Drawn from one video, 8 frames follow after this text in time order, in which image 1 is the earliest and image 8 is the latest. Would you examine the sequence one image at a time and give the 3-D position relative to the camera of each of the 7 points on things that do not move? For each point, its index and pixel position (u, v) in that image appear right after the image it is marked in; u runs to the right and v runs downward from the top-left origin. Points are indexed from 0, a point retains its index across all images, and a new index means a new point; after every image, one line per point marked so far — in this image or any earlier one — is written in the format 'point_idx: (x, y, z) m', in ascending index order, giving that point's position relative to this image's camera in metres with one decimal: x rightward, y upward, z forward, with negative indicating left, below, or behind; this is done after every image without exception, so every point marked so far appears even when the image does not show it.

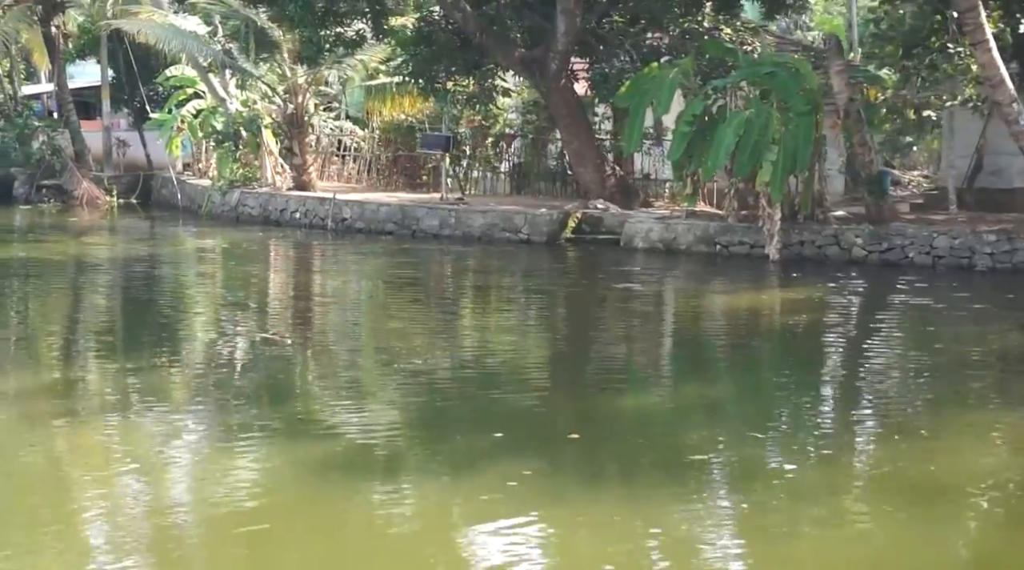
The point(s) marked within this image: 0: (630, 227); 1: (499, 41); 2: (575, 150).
0: (+1.3, +0.6, +16.8) m
1: (-0.1, +2.7, +17.0) m
2: (+0.7, +1.6, +18.1) m
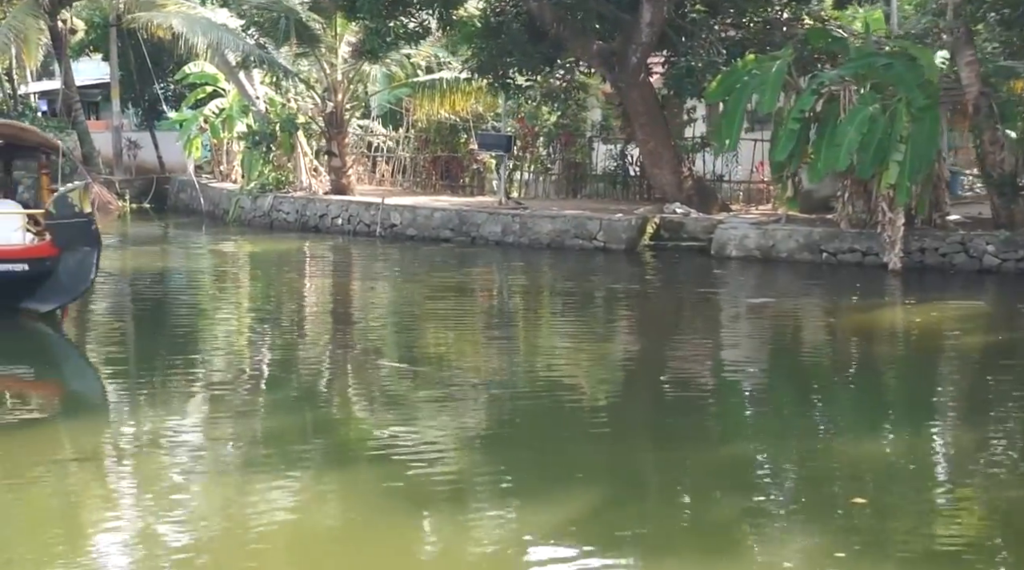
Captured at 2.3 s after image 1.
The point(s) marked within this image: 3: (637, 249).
0: (+2.1, +0.5, +15.6) m
1: (+0.7, +2.6, +15.7) m
2: (+1.5, +1.5, +16.8) m
3: (+1.3, +0.4, +16.5) m
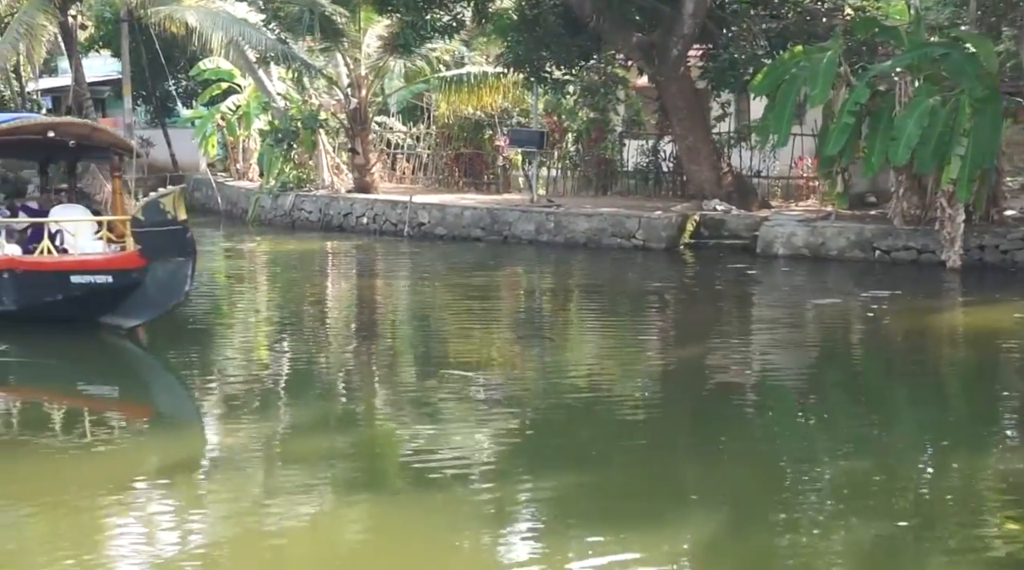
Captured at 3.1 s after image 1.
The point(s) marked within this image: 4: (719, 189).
0: (+2.5, +0.5, +15.1) m
1: (+1.0, +2.6, +15.2) m
2: (+1.9, +1.5, +16.4) m
3: (+1.7, +0.4, +16.0) m
4: (+2.2, +1.0, +16.5) m
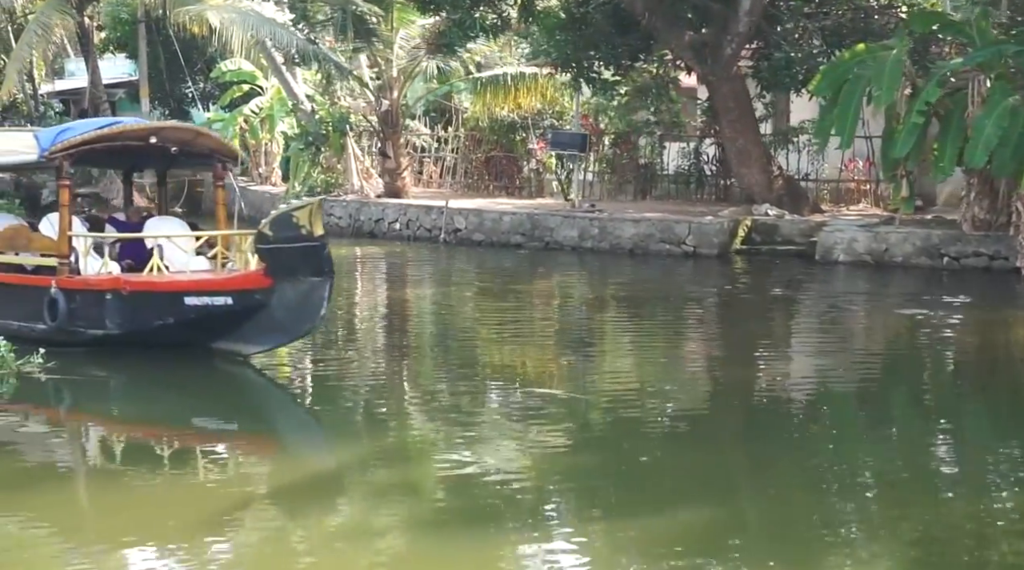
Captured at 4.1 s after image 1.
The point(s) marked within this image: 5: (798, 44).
0: (+3.0, +0.5, +14.6) m
1: (+1.5, +2.5, +14.7) m
2: (+2.3, +1.4, +15.8) m
3: (+2.2, +0.3, +15.5) m
4: (+2.7, +1.0, +15.9) m
5: (+2.8, +2.4, +15.2) m
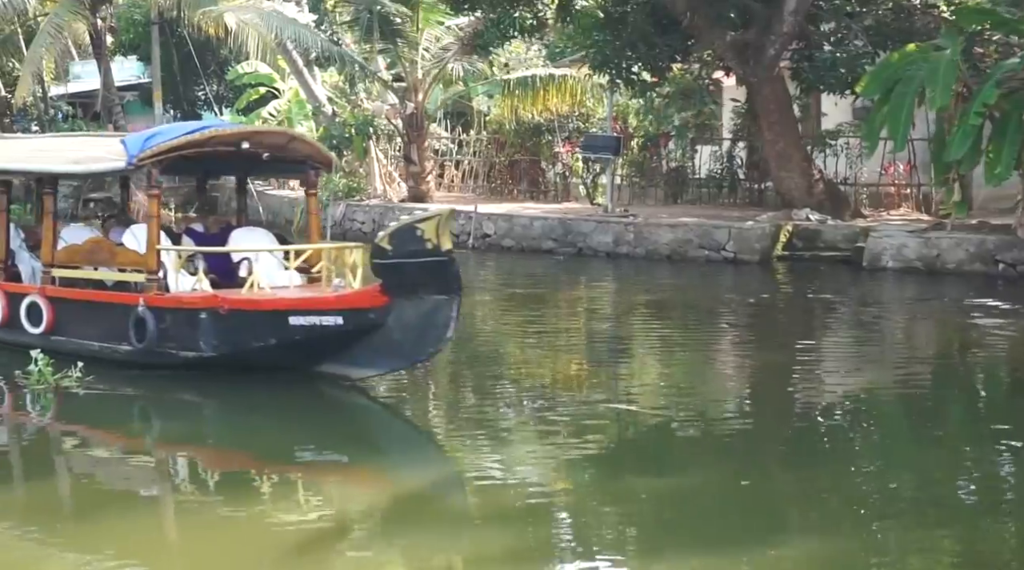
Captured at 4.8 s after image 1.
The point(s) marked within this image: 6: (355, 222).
0: (+3.4, +0.4, +14.2) m
1: (+1.9, +2.5, +14.3) m
2: (+2.7, +1.3, +15.4) m
3: (+2.5, +0.3, +15.1) m
4: (+3.0, +0.9, +15.5) m
5: (+3.2, +2.3, +14.8) m
6: (-1.9, +0.8, +18.8) m
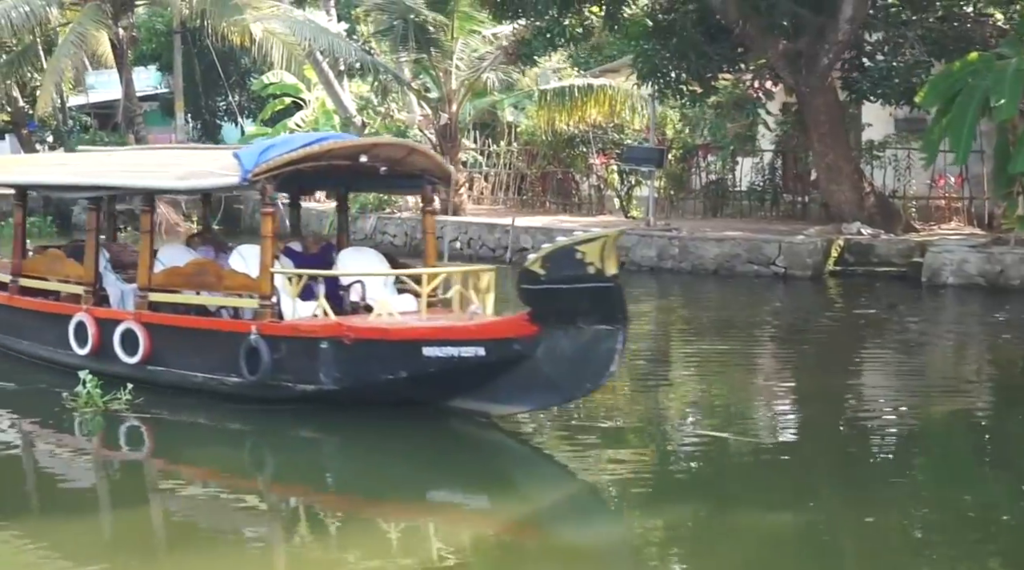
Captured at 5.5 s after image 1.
0: (+3.8, +0.3, +13.8) m
1: (+2.3, +2.3, +13.9) m
2: (+3.1, +1.2, +15.0) m
3: (+3.0, +0.1, +14.7) m
4: (+3.5, +0.7, +15.1) m
5: (+3.6, +2.2, +14.4) m
6: (-1.5, +0.6, +18.4) m
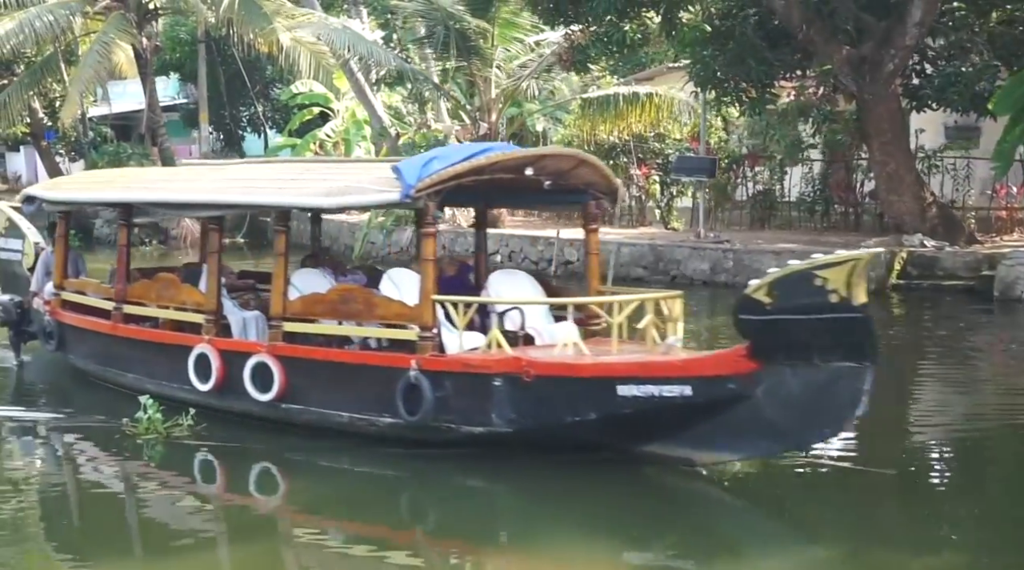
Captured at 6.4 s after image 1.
0: (+4.3, +0.1, +13.3) m
1: (+2.8, +2.2, +13.4) m
2: (+3.6, +1.1, +14.5) m
3: (+3.4, 0.0, +14.2) m
4: (+3.9, +0.6, +14.6) m
5: (+4.1, +2.0, +13.9) m
6: (-1.0, +0.4, +17.9) m
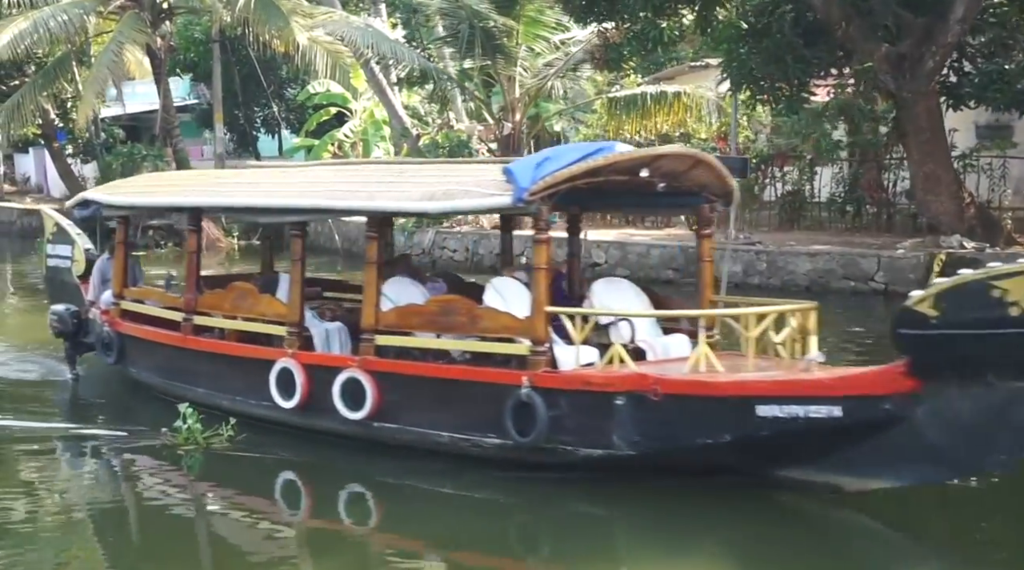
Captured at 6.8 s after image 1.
0: (+4.5, +0.1, +13.0) m
1: (+3.0, +2.2, +13.1) m
2: (+3.9, +1.0, +14.2) m
3: (+3.7, -0.1, +13.9) m
4: (+4.2, +0.6, +14.3) m
5: (+4.4, +2.0, +13.6) m
6: (-0.8, +0.4, +17.6) m
